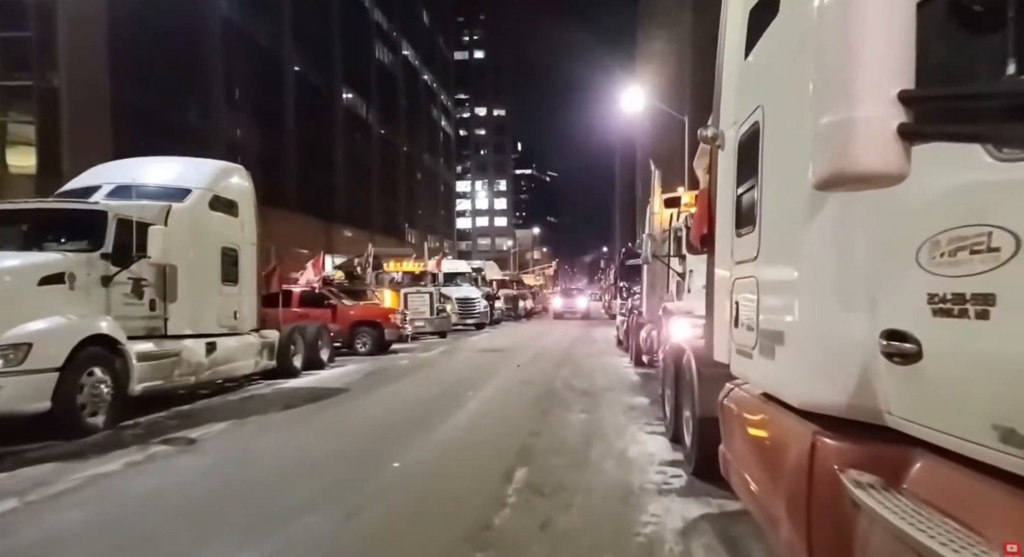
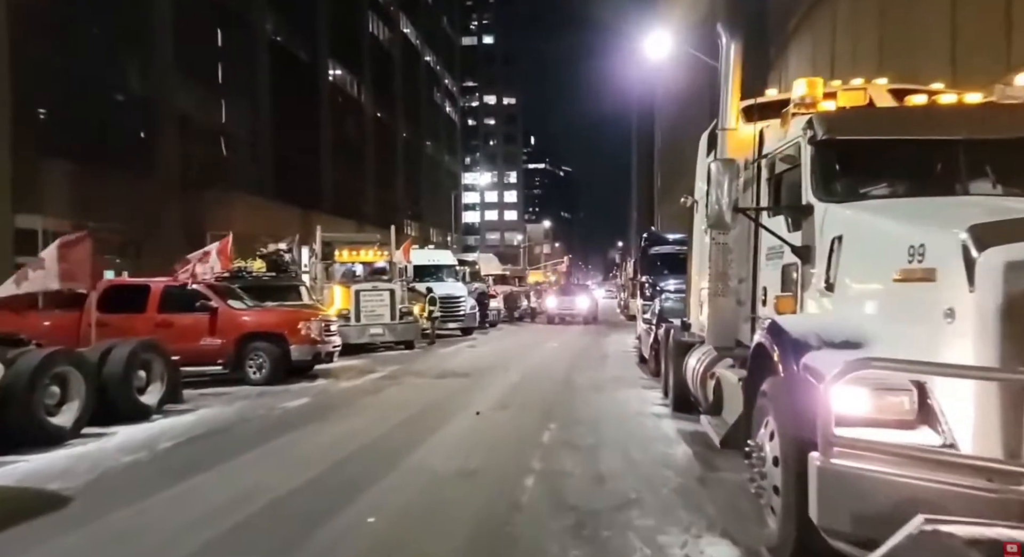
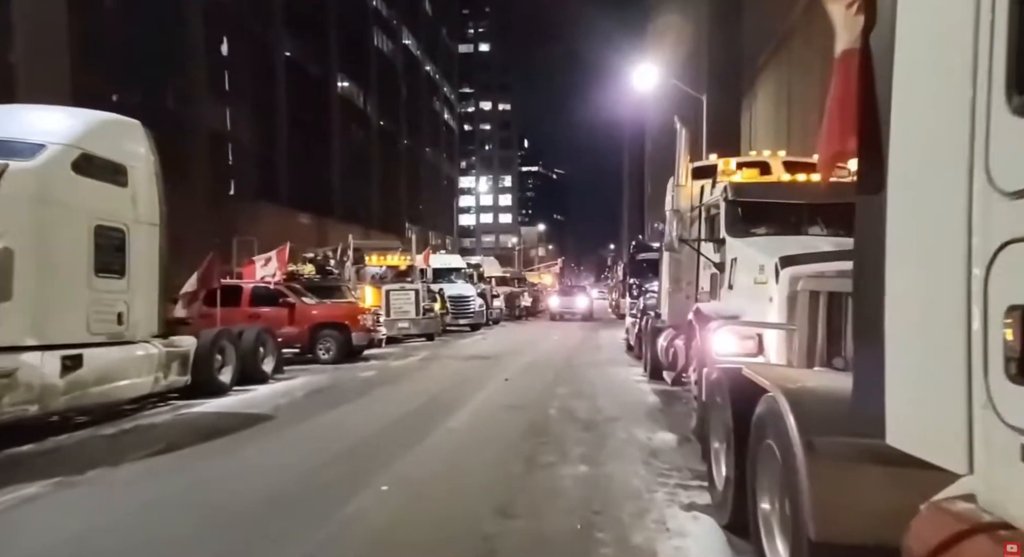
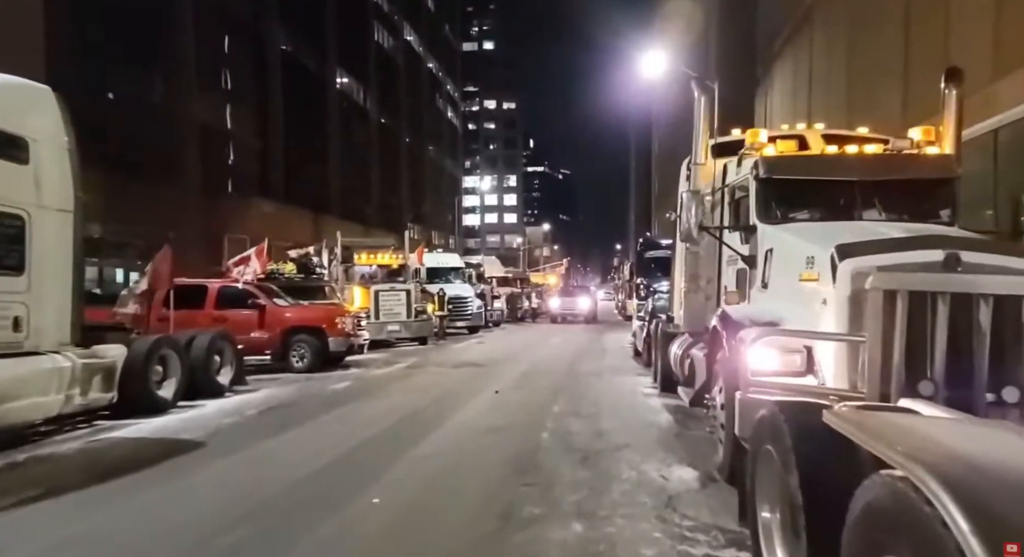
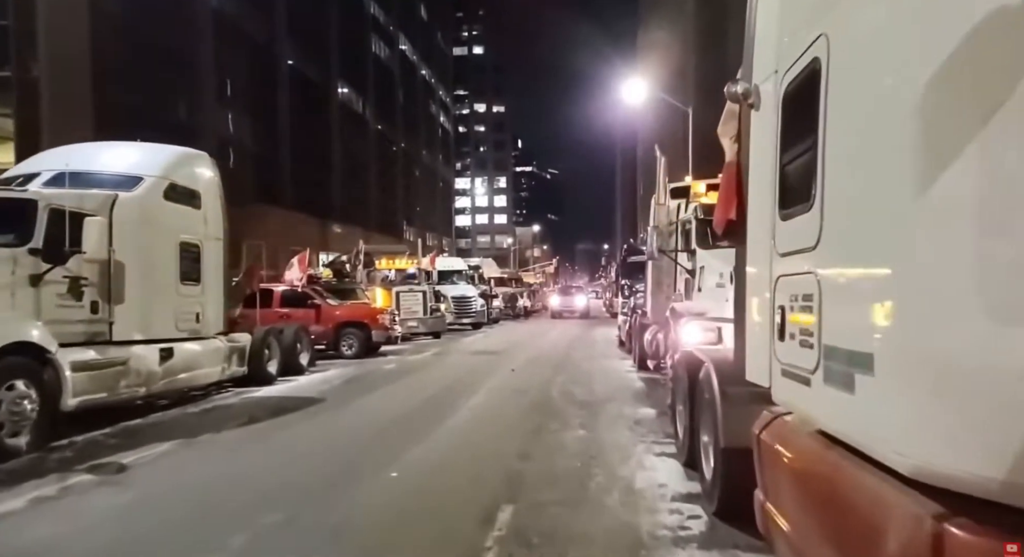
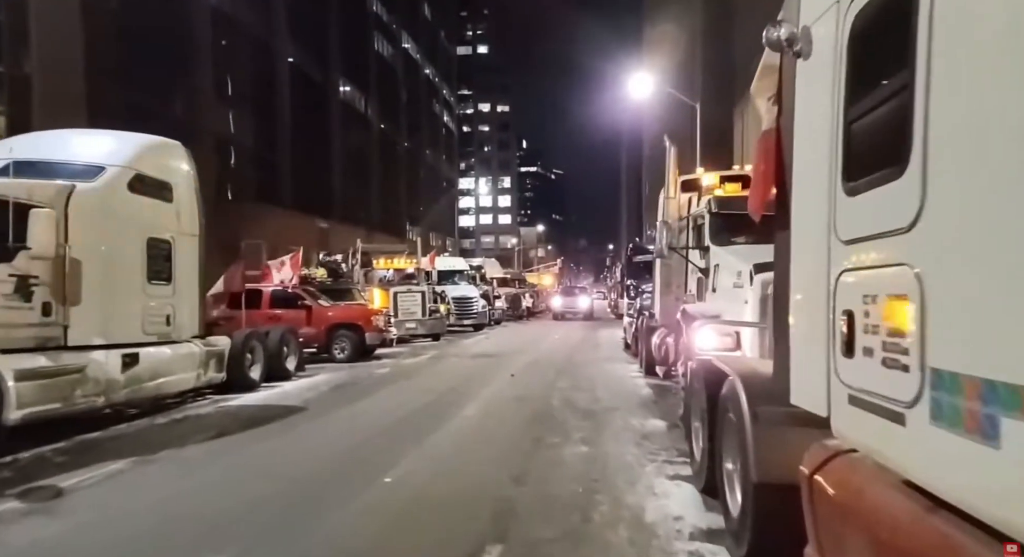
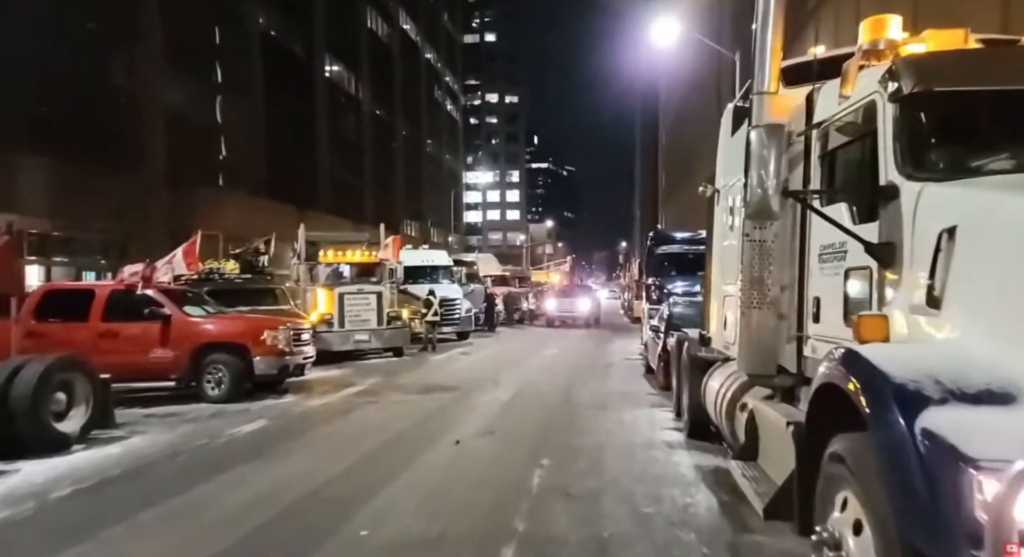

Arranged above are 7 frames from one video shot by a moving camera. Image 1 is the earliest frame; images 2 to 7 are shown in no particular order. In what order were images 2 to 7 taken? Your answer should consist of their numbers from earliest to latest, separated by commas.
5, 6, 3, 4, 2, 7
